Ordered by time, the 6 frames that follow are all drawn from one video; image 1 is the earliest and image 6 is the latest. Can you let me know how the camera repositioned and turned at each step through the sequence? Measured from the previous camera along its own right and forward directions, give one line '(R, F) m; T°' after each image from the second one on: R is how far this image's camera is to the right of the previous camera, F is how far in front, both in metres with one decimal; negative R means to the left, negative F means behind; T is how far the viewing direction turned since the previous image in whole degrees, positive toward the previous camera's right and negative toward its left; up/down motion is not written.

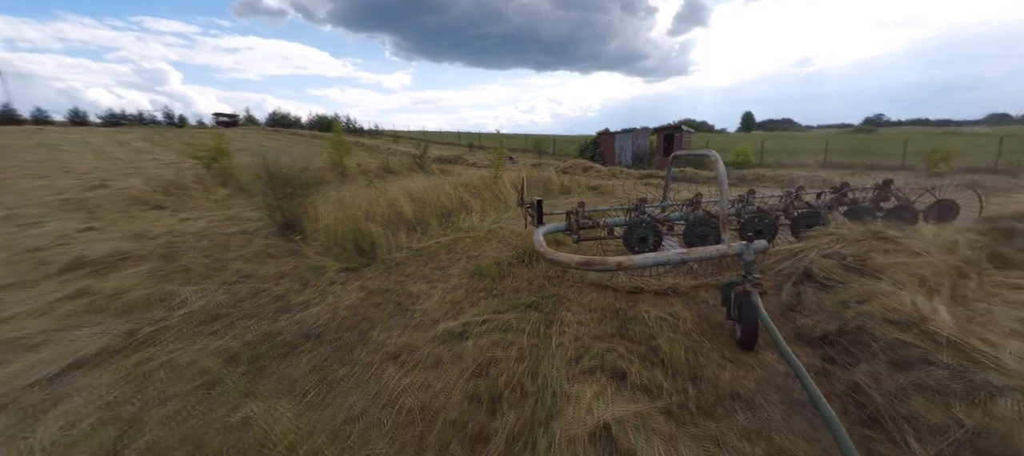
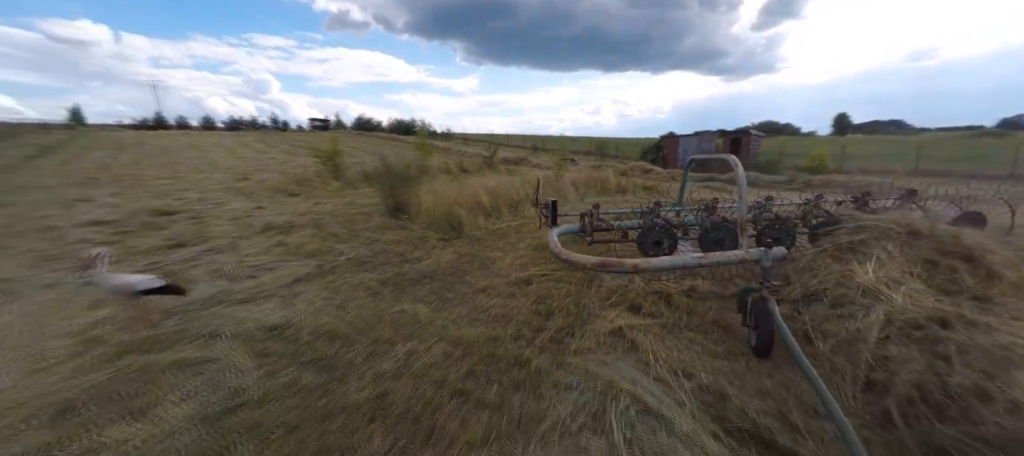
(+0.1, -1.1) m; -9°
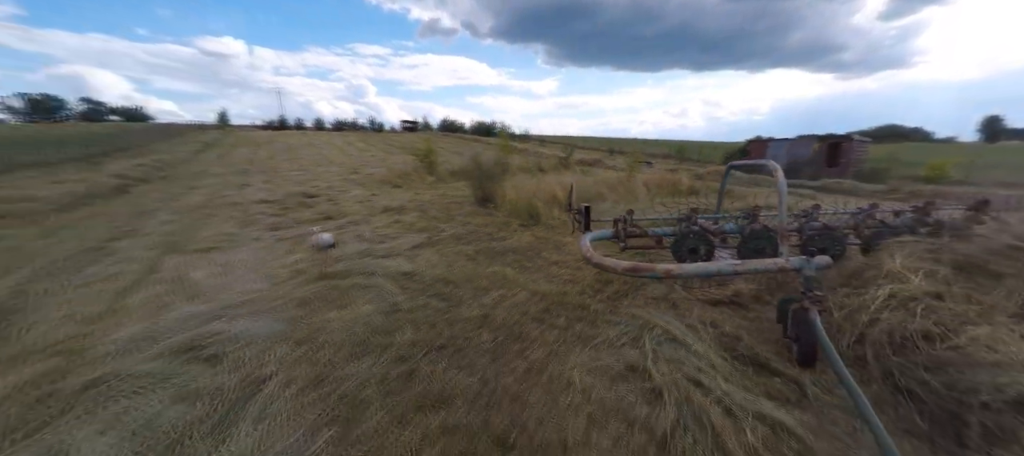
(0.0, -0.9) m; -11°
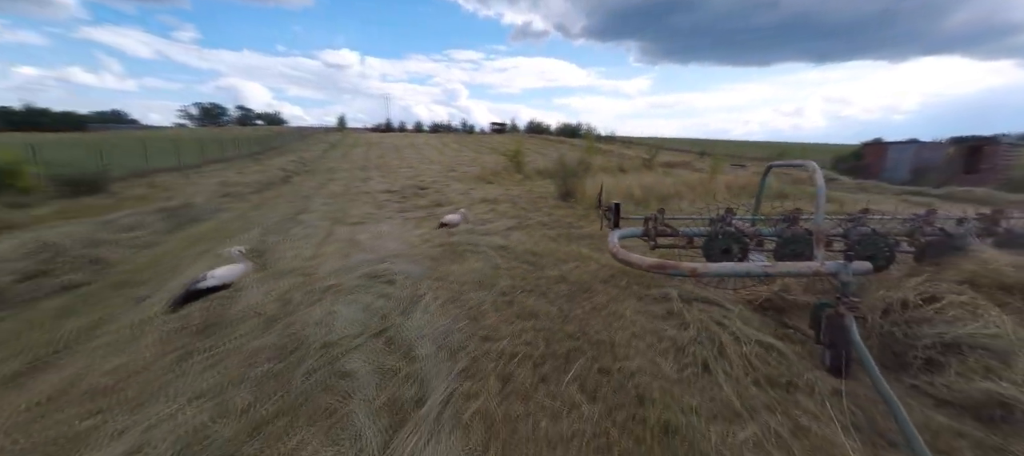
(+0.1, -1.1) m; -12°
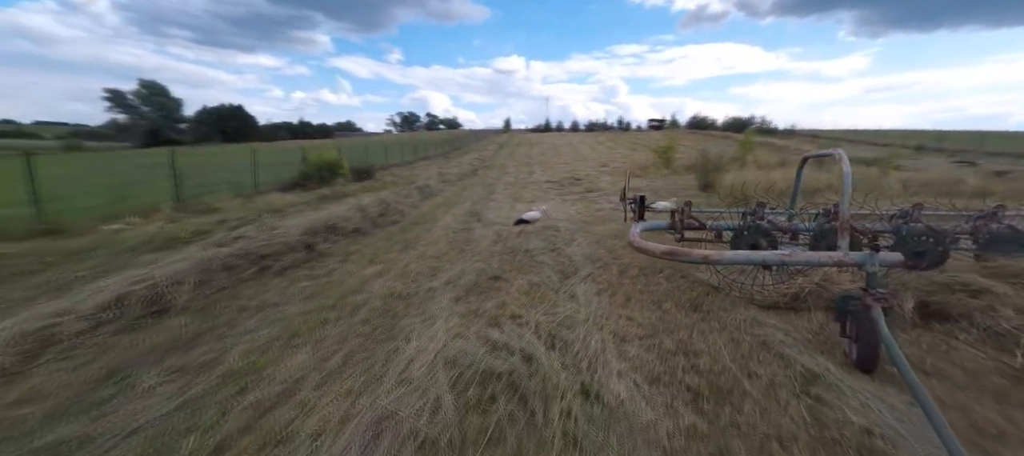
(+0.4, -2.0) m; -23°
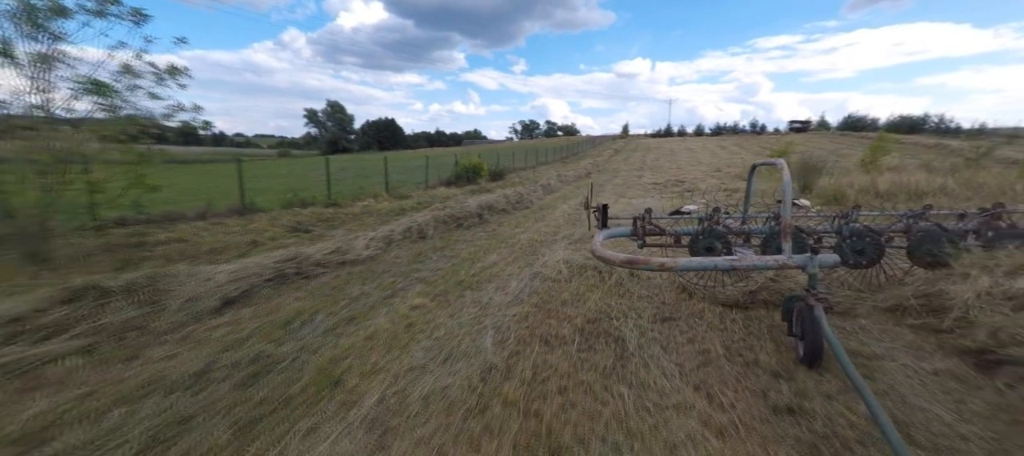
(+0.4, -2.5) m; -17°
